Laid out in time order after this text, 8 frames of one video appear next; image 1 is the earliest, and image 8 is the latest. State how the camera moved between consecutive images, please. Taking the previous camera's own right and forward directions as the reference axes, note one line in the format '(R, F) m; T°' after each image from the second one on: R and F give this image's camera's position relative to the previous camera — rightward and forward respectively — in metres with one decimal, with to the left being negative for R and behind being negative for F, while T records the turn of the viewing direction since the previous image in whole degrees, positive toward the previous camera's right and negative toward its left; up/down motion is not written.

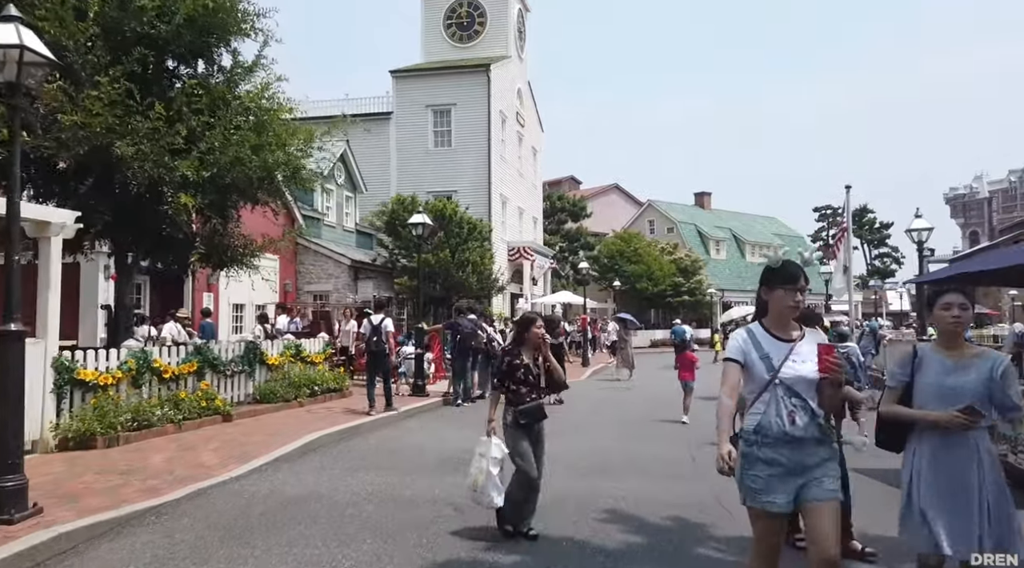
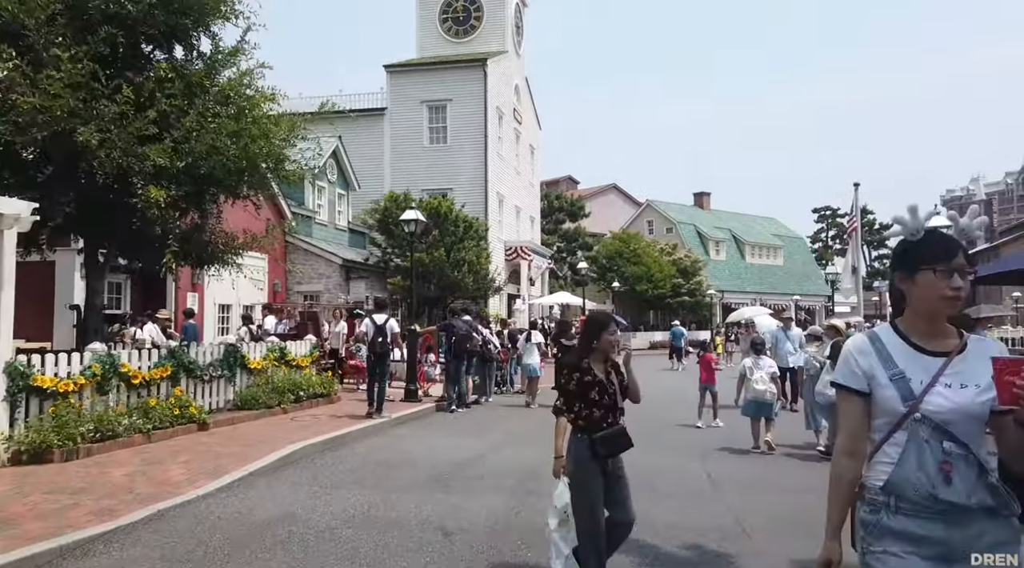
(0.0, +0.9) m; 0°
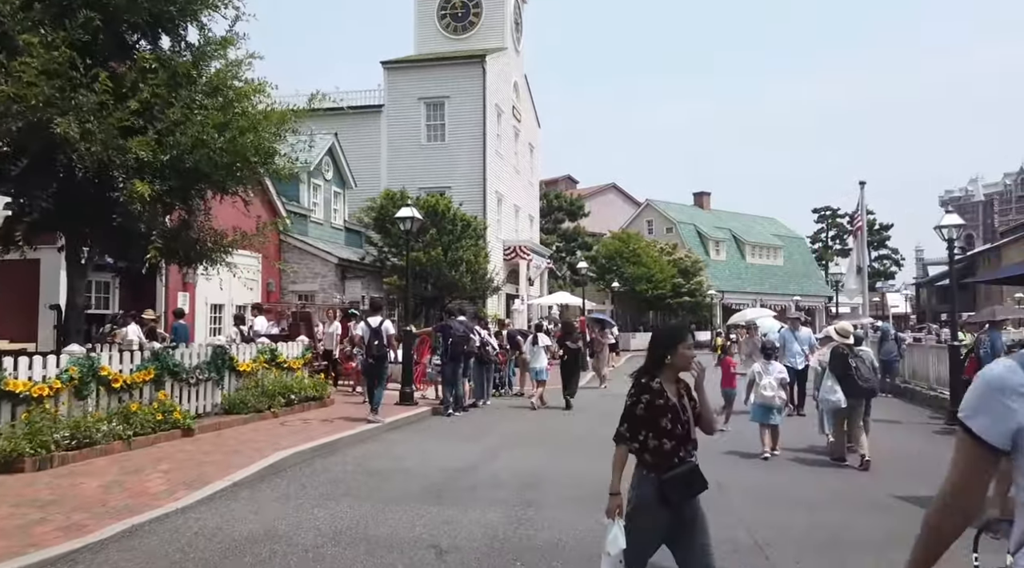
(0.0, +0.5) m; 0°
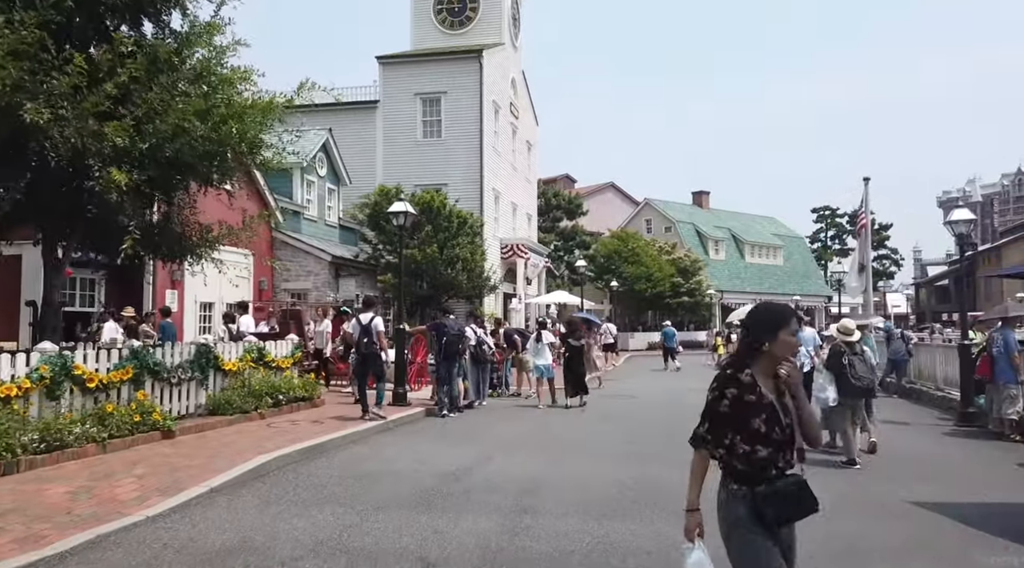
(0.0, +0.5) m; 0°
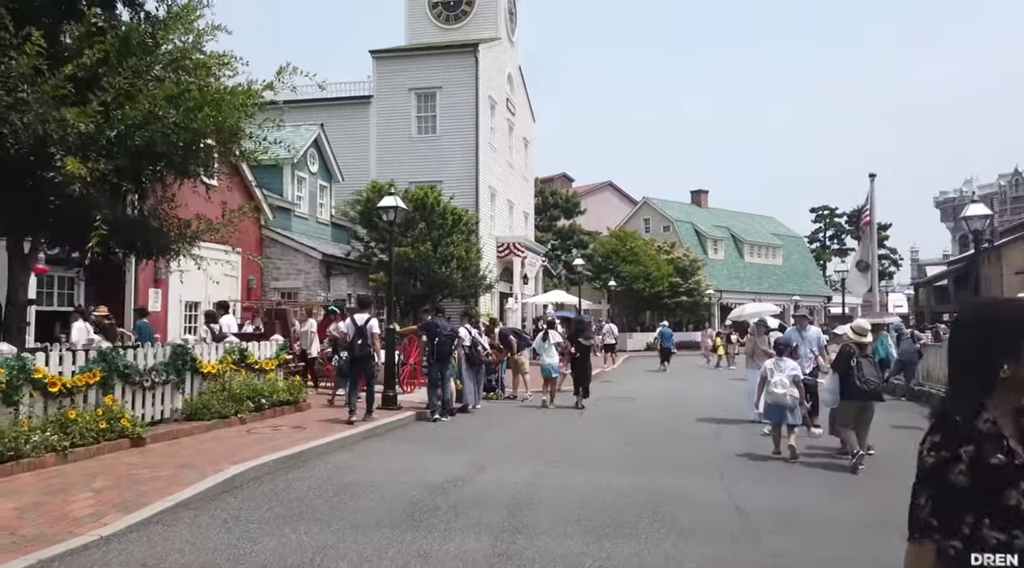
(0.0, +0.7) m; 0°
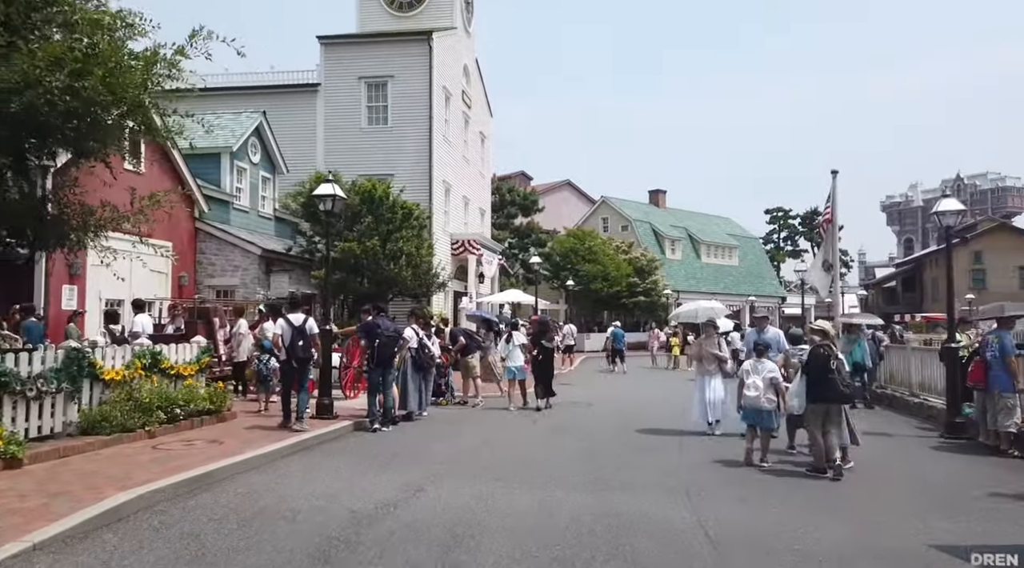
(+0.1, +1.3) m; +2°
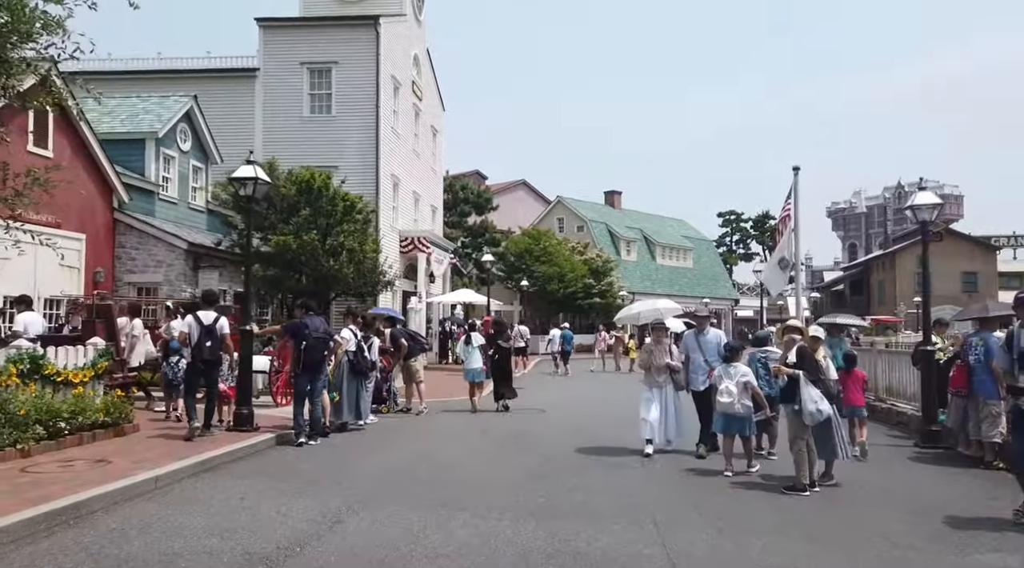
(+0.1, +1.6) m; +3°
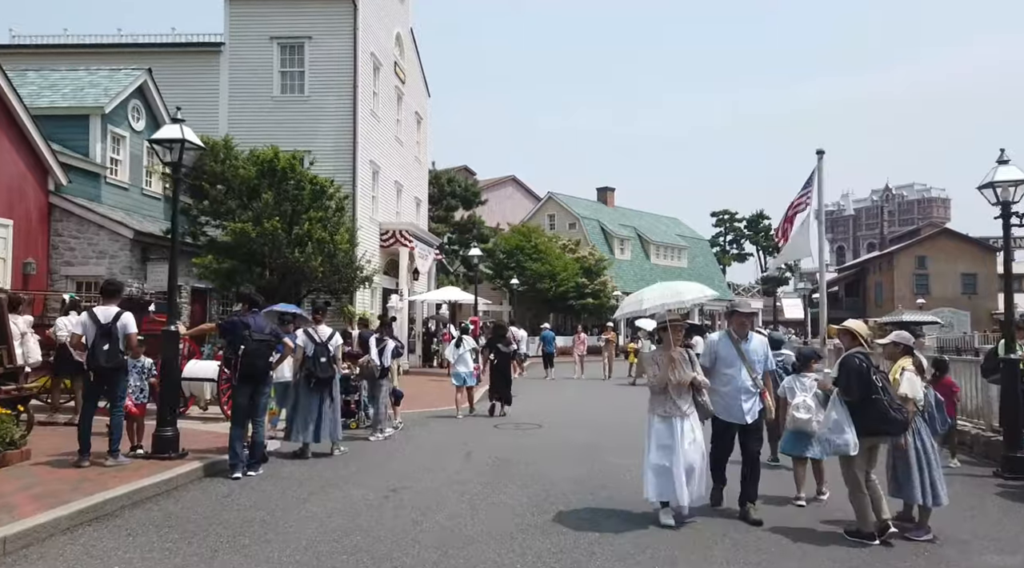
(0.0, +2.4) m; +1°
